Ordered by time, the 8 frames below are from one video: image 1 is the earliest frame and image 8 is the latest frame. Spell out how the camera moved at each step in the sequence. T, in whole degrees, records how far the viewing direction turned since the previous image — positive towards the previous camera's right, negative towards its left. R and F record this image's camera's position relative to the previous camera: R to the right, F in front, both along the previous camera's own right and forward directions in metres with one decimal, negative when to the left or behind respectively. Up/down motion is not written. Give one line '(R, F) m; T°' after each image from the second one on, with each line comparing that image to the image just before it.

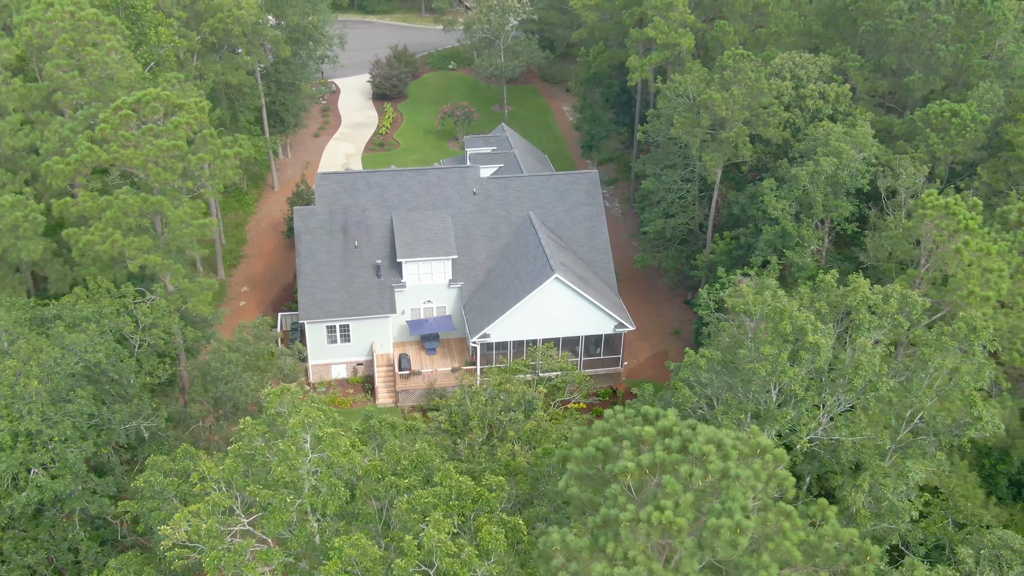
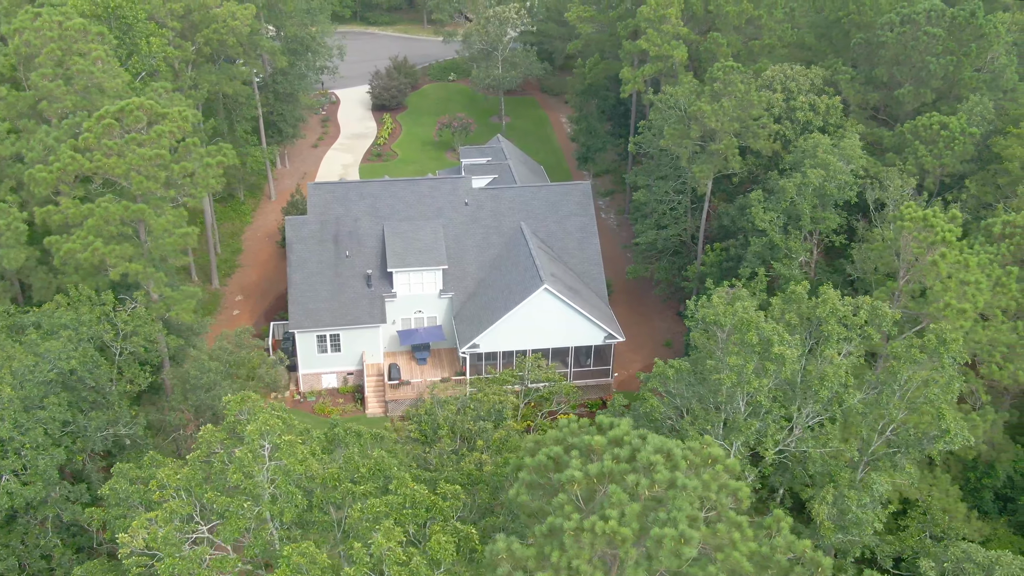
(+0.6, 0.0) m; 0°
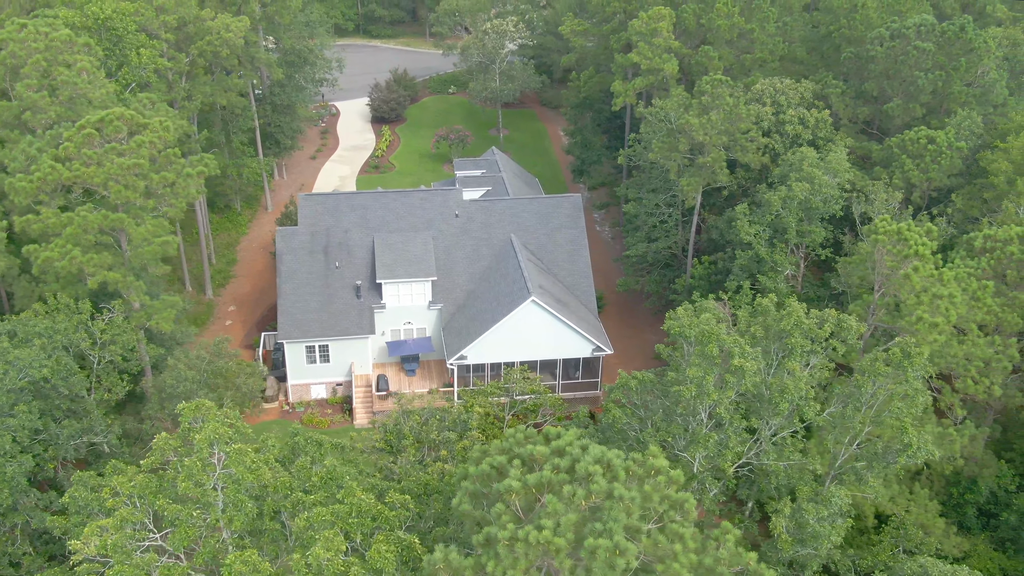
(+0.8, 0.0) m; -1°
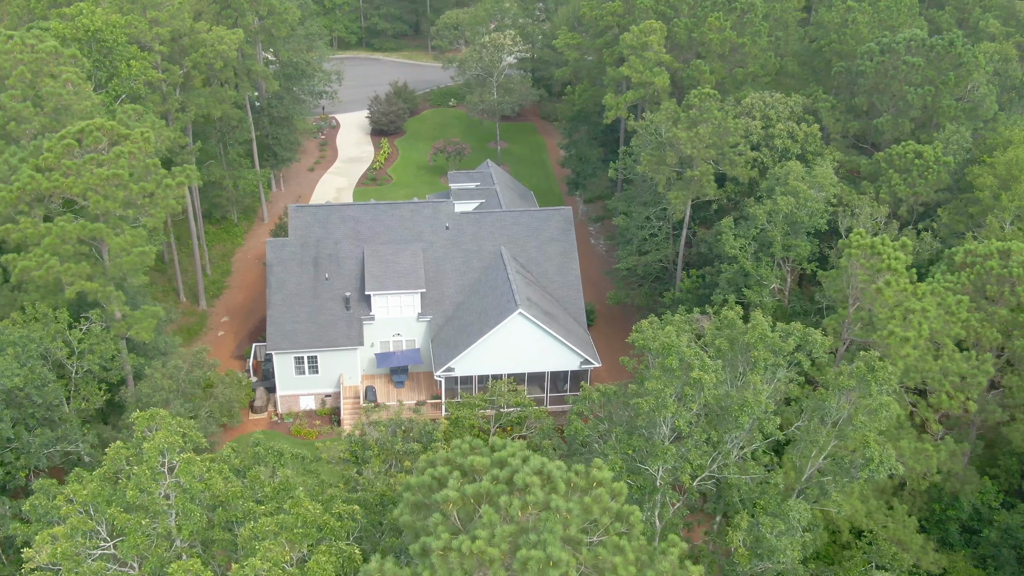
(+0.8, 0.0) m; -1°
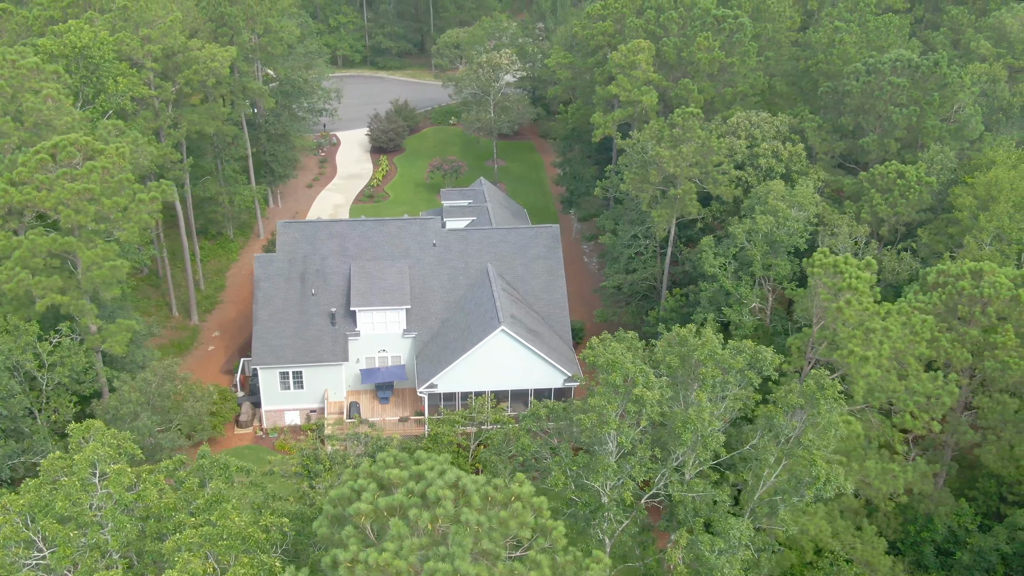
(+1.1, -0.1) m; -1°
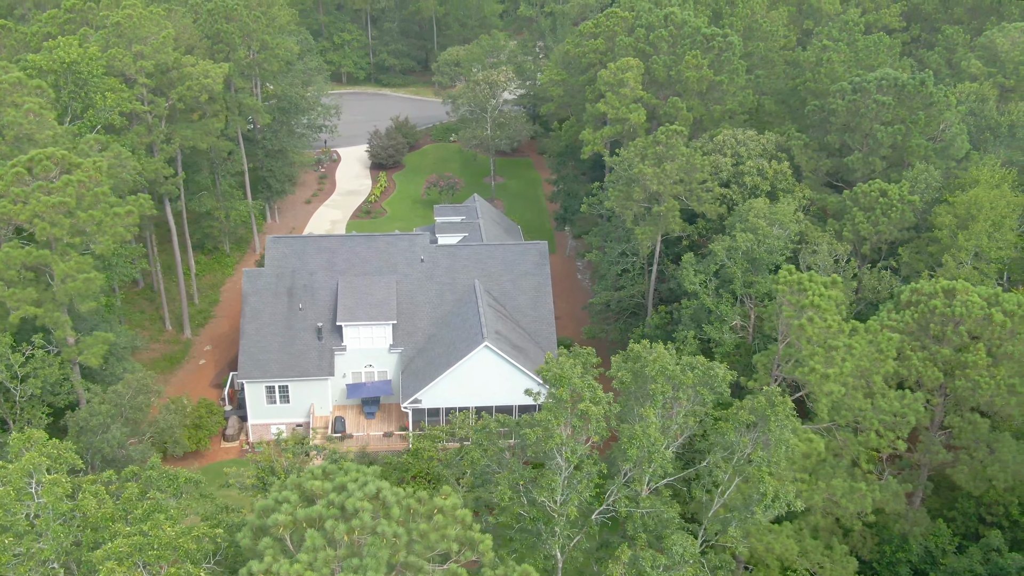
(+1.0, -0.1) m; -1°
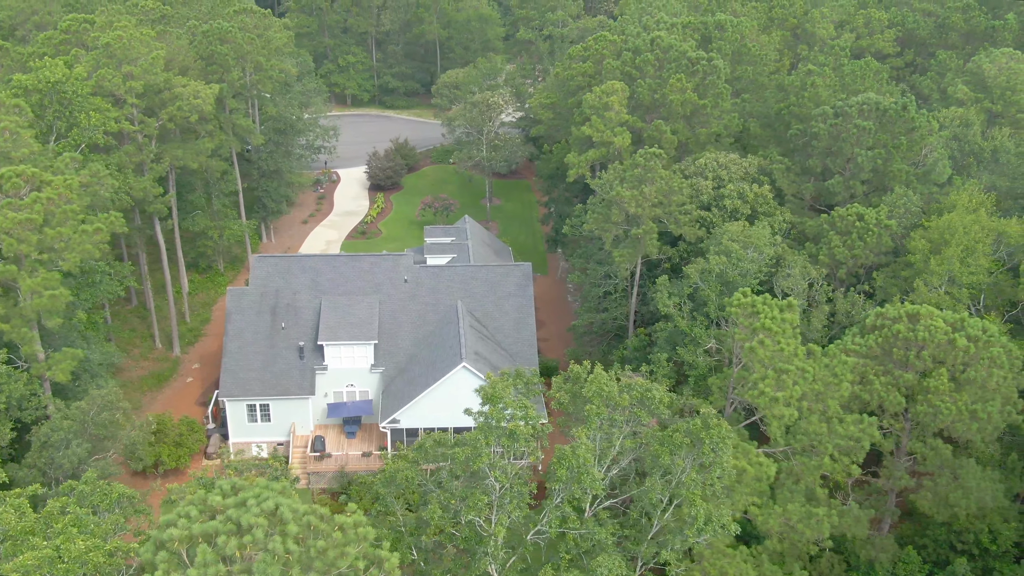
(+1.3, 0.0) m; -1°
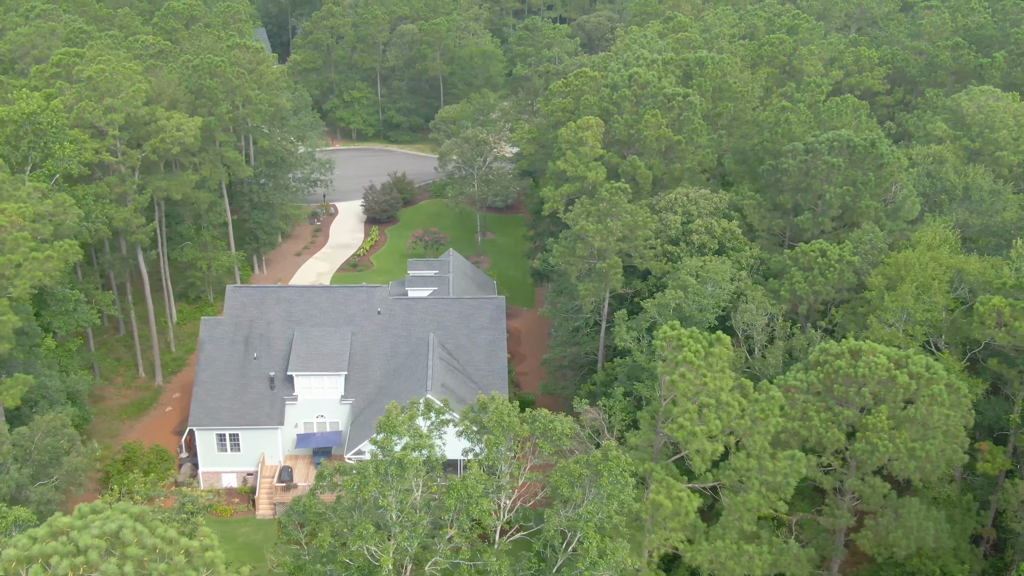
(+2.1, 0.0) m; -2°
